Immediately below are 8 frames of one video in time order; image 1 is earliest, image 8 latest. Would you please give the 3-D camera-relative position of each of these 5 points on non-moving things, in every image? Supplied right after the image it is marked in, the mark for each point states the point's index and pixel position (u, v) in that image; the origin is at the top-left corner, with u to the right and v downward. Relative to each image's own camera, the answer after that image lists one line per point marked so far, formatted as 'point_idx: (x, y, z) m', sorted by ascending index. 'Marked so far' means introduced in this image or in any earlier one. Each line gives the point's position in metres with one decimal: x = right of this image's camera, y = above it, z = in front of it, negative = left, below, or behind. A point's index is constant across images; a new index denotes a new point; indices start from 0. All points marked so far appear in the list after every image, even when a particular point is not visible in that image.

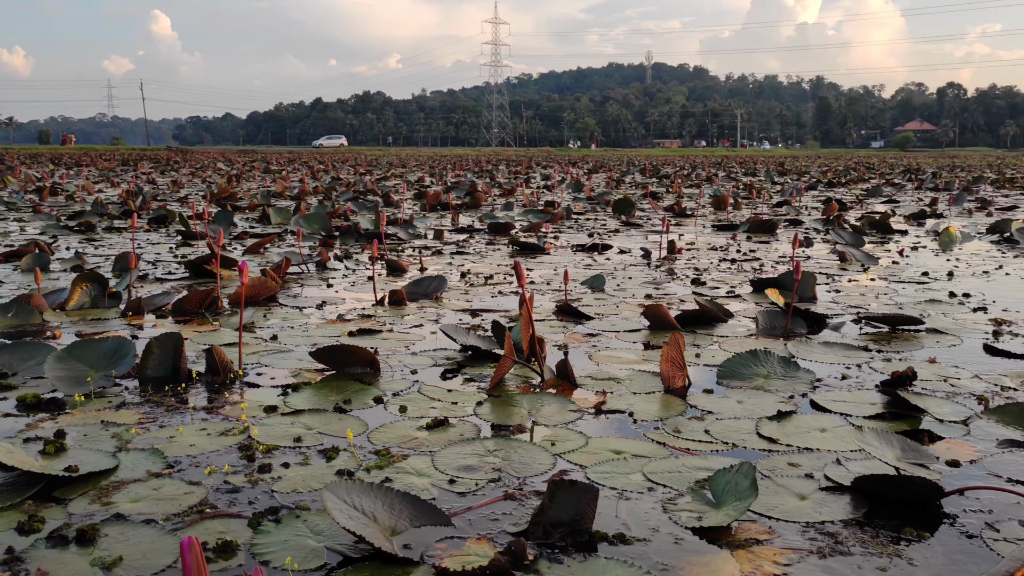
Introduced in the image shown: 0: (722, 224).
0: (+2.0, +0.6, +8.4) m
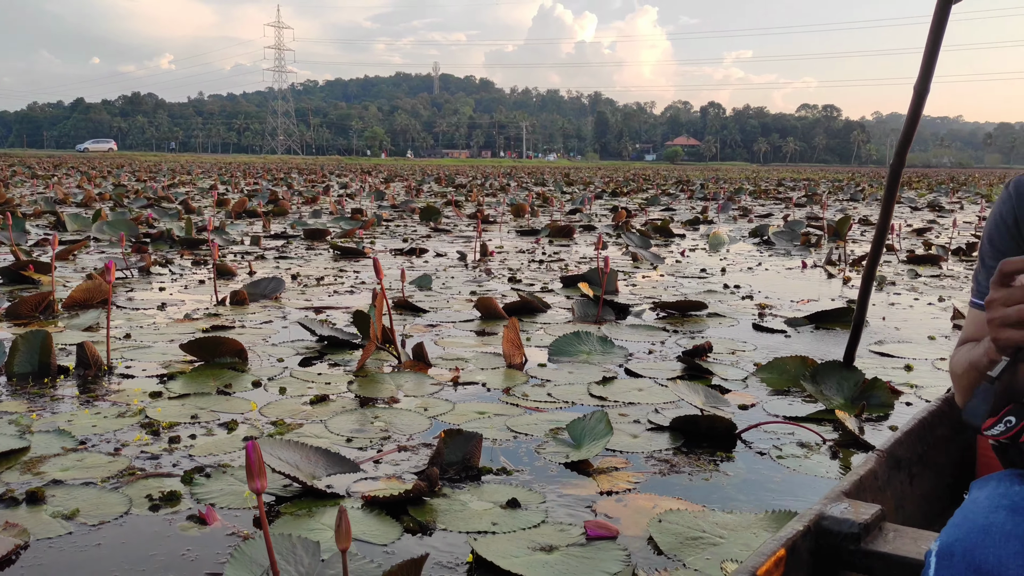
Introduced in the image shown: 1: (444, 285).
0: (+0.1, +0.6, +9.1) m
1: (-0.4, 0.0, +5.1) m
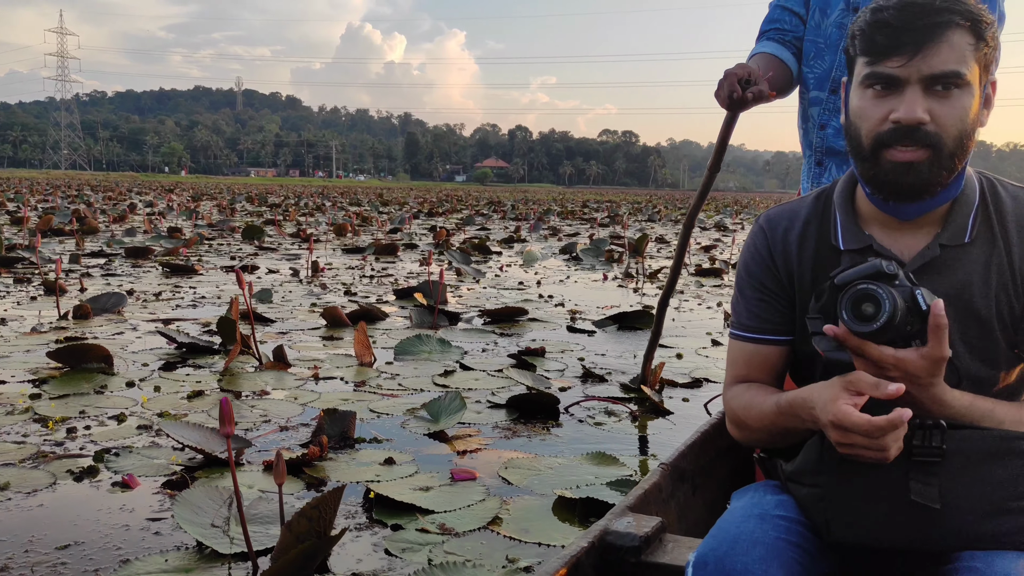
0: (-1.7, +0.4, +9.4) m
1: (-1.4, -0.1, +5.4) m
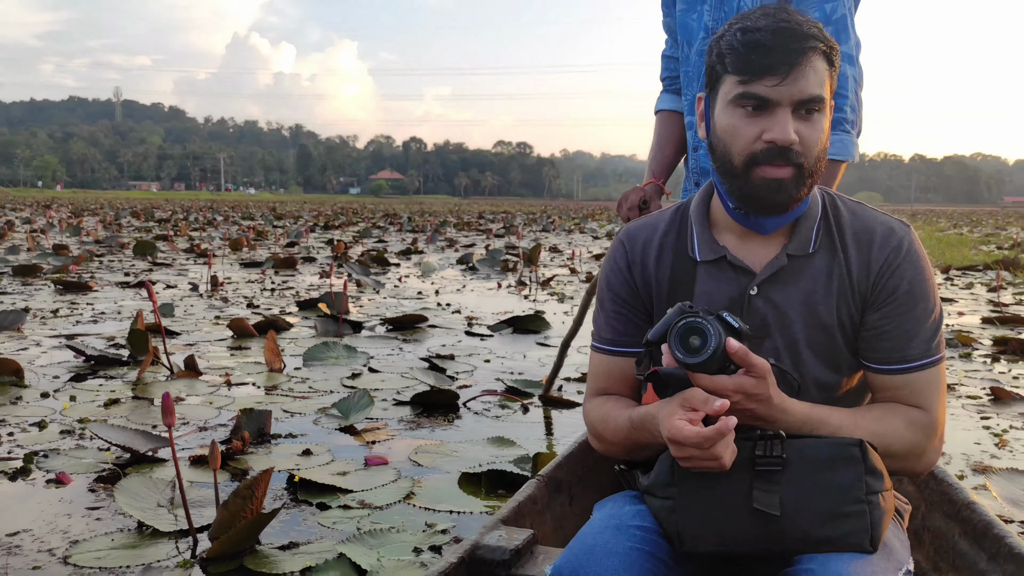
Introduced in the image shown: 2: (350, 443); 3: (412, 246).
0: (-2.8, +0.3, +9.4) m
1: (-2.0, -0.2, +5.5) m
2: (-0.5, -0.5, +2.7) m
3: (-1.3, +0.6, +11.9) m
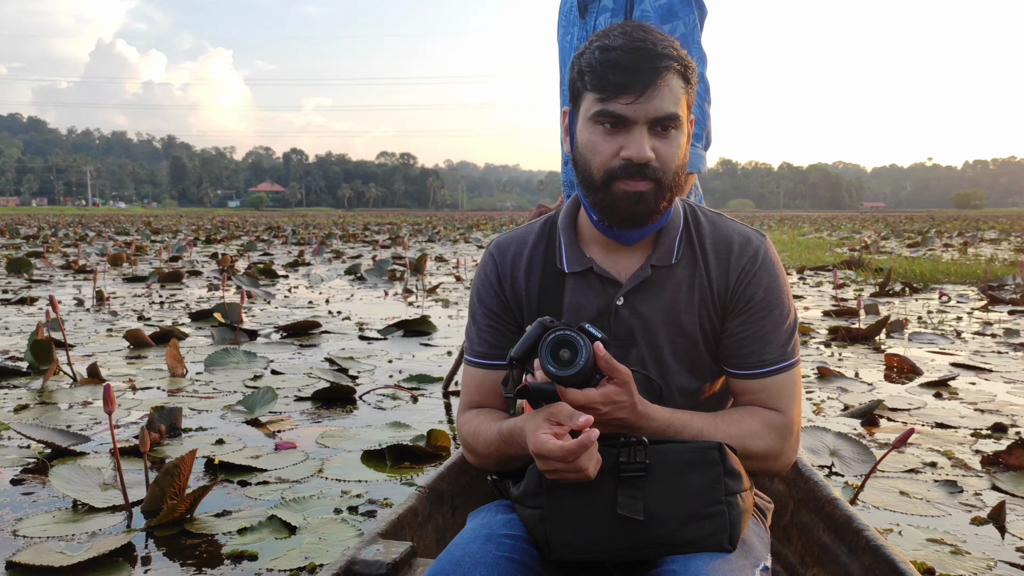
0: (-4.1, +0.1, +9.4) m
1: (-2.7, -0.2, +5.6) m
2: (-0.9, -0.5, +3.0) m
3: (-2.9, +0.4, +12.0) m
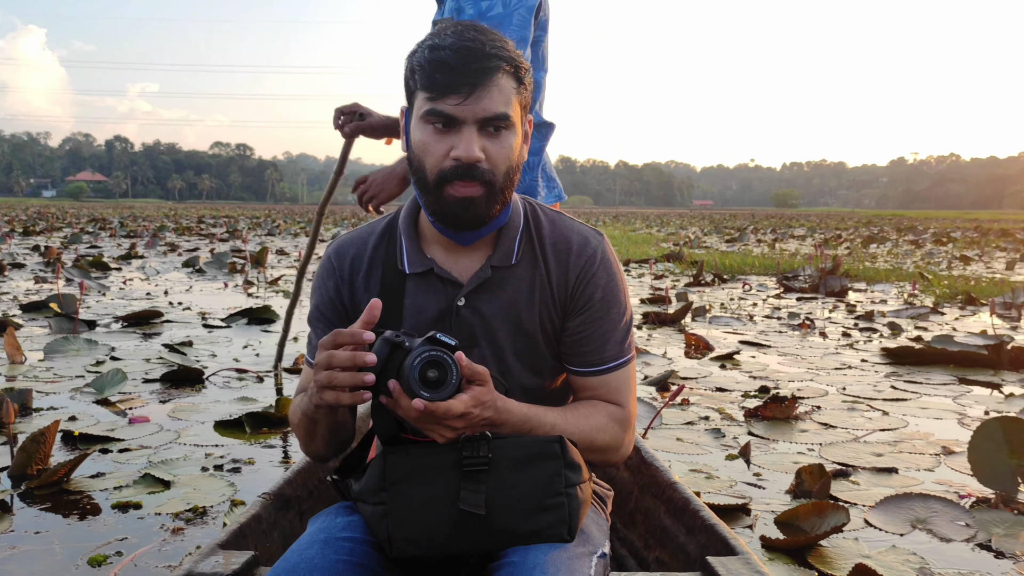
0: (-5.7, +0.2, +8.9) m
1: (-3.8, -0.2, +5.4) m
2: (-1.4, -0.4, +3.1) m
3: (-5.0, +0.5, +11.7) m
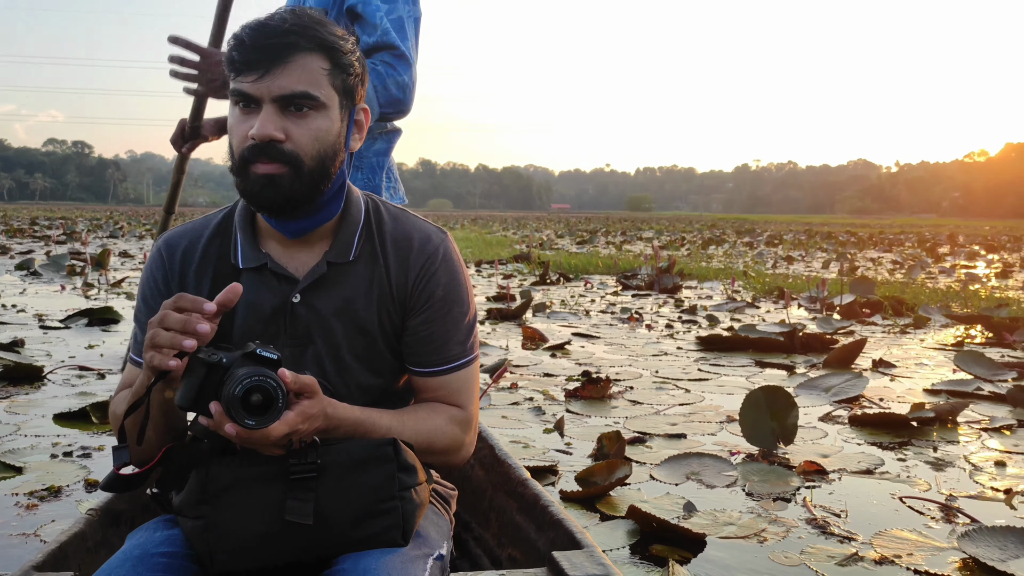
0: (-7.2, +0.1, +8.1) m
1: (-4.7, -0.2, +5.0) m
2: (-2.0, -0.4, +3.1) m
3: (-6.9, +0.4, +11.0) m
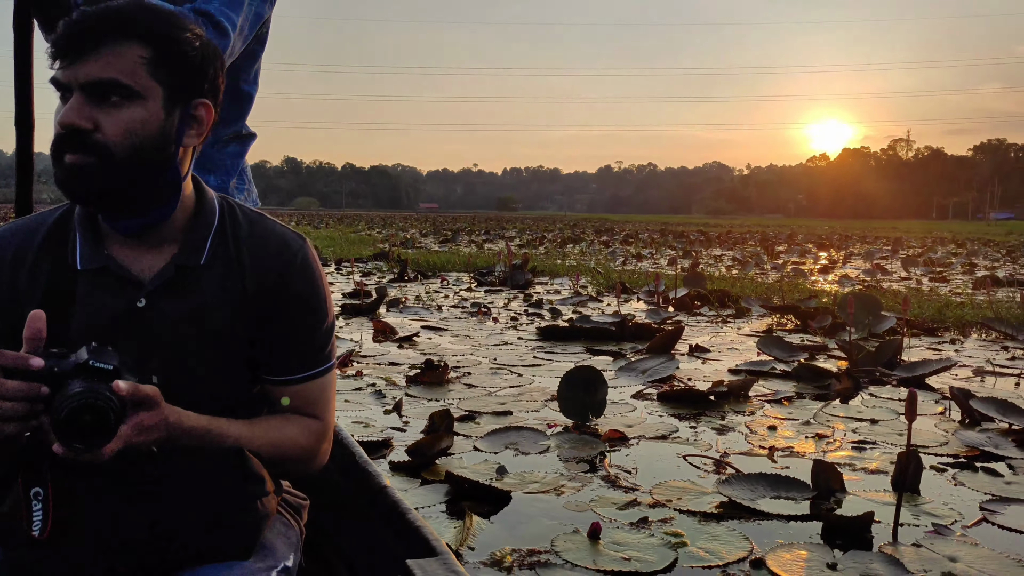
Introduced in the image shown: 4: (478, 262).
0: (-8.4, +0.1, +7.2) m
1: (-5.5, -0.2, +4.5) m
2: (-2.6, -0.4, +3.0) m
3: (-8.6, +0.4, +10.1) m
4: (-0.4, +0.3, +11.0) m
